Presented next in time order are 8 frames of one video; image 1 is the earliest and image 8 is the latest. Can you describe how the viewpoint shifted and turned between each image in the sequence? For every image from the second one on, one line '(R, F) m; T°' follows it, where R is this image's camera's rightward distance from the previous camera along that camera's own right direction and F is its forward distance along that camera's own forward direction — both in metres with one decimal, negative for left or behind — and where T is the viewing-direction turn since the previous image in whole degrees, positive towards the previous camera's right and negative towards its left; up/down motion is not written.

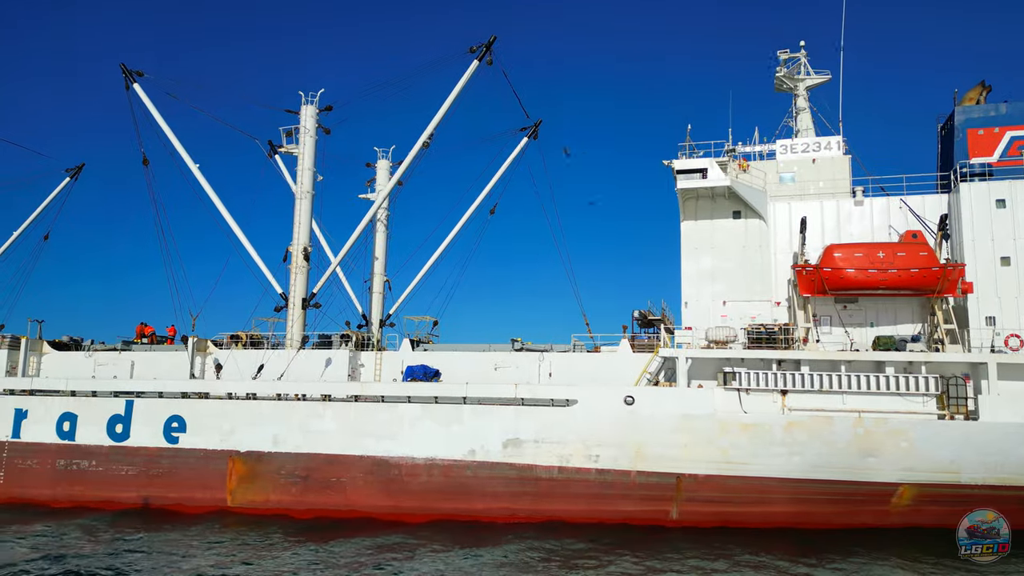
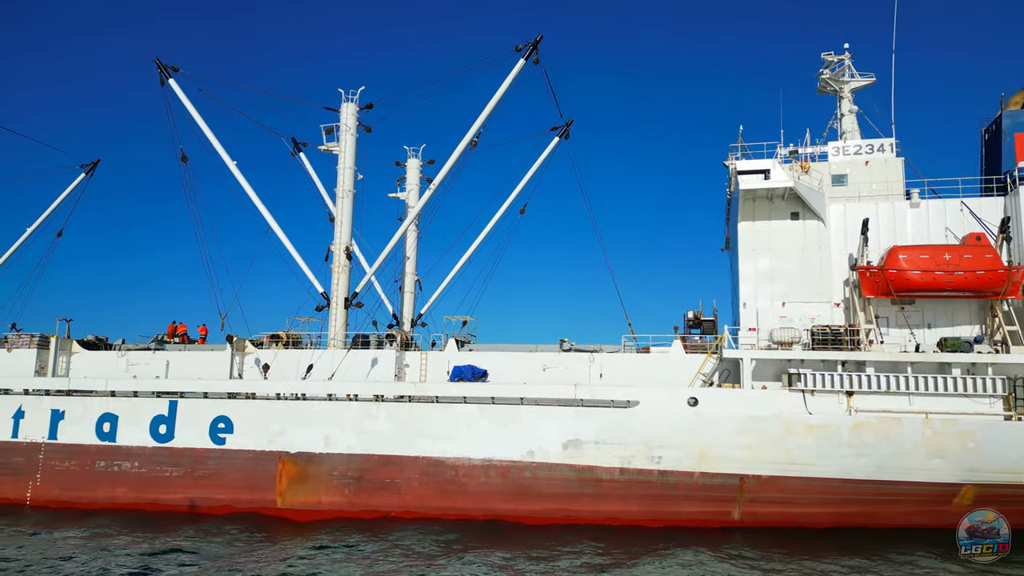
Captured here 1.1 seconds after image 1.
(-1.4, +0.1) m; +1°
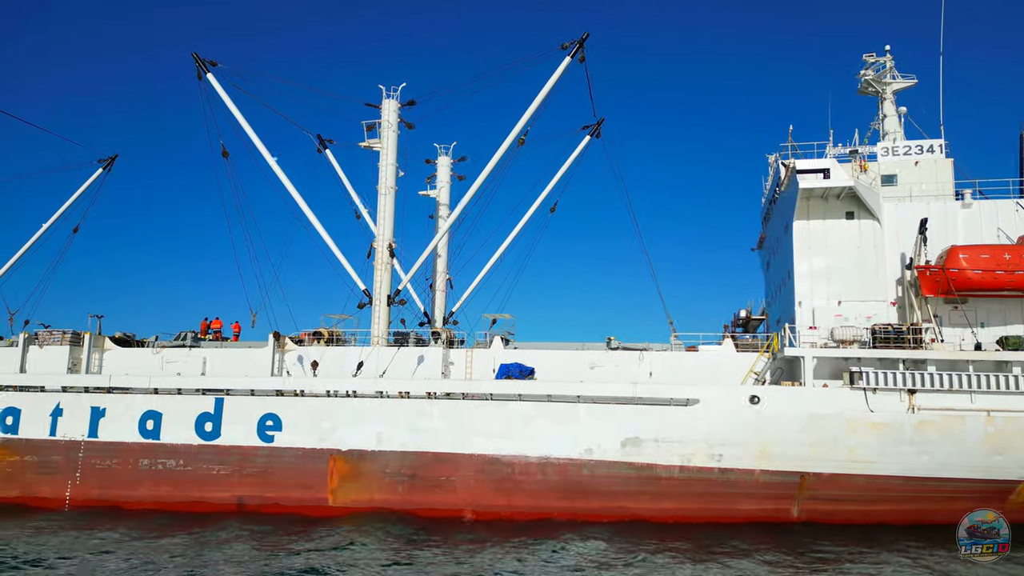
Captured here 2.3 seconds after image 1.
(-1.4, 0.0) m; +1°
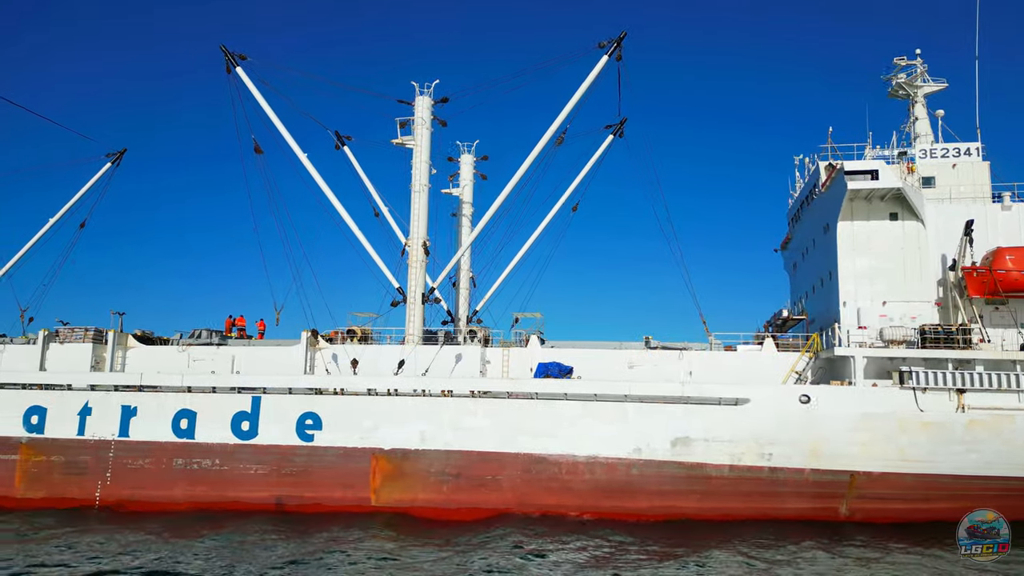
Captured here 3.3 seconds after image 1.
(-1.3, +0.1) m; +2°
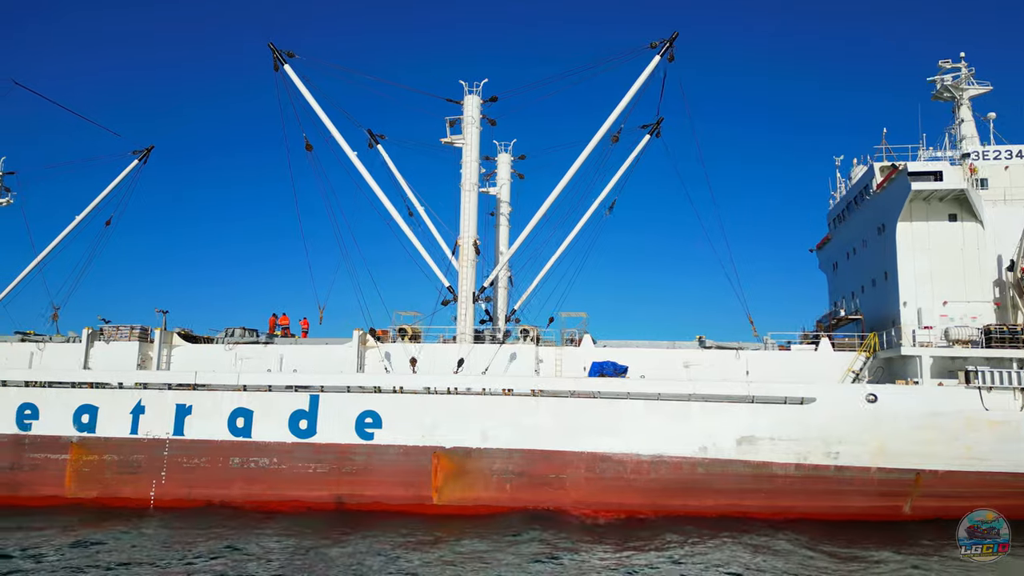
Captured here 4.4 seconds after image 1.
(-1.4, 0.0) m; +1°
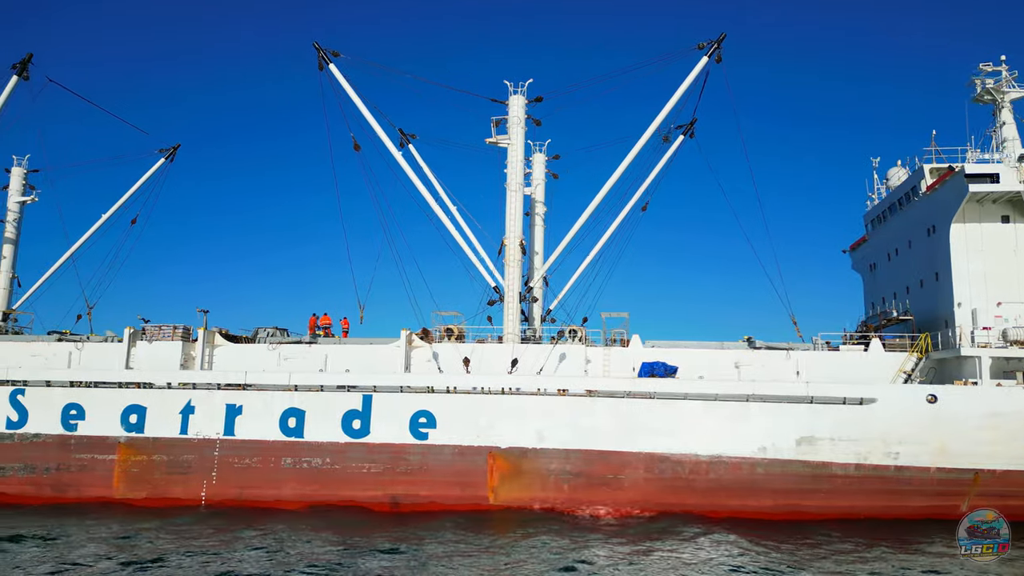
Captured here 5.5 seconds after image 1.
(-1.3, 0.0) m; +1°
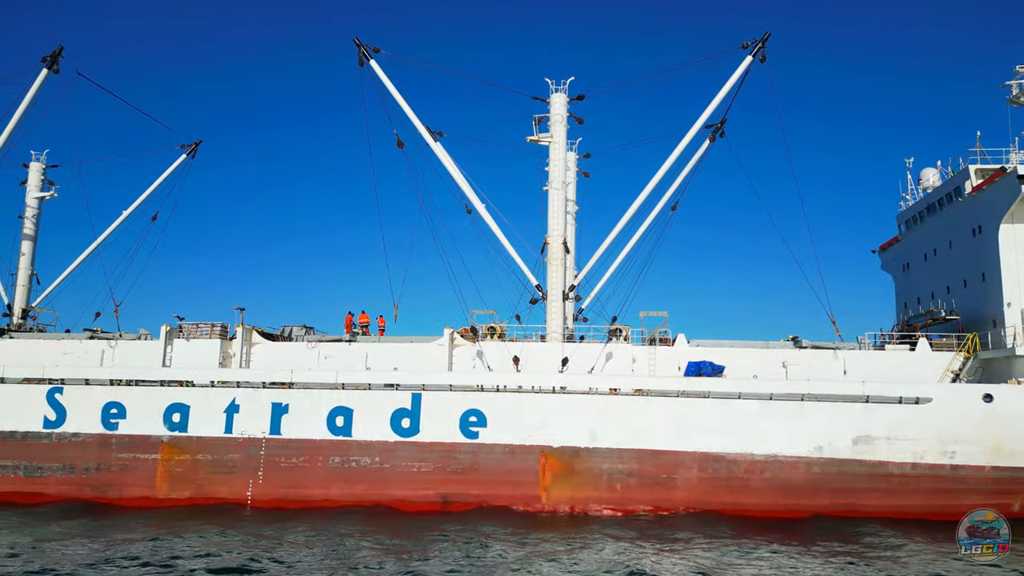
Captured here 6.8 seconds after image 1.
(-1.3, +0.1) m; +1°
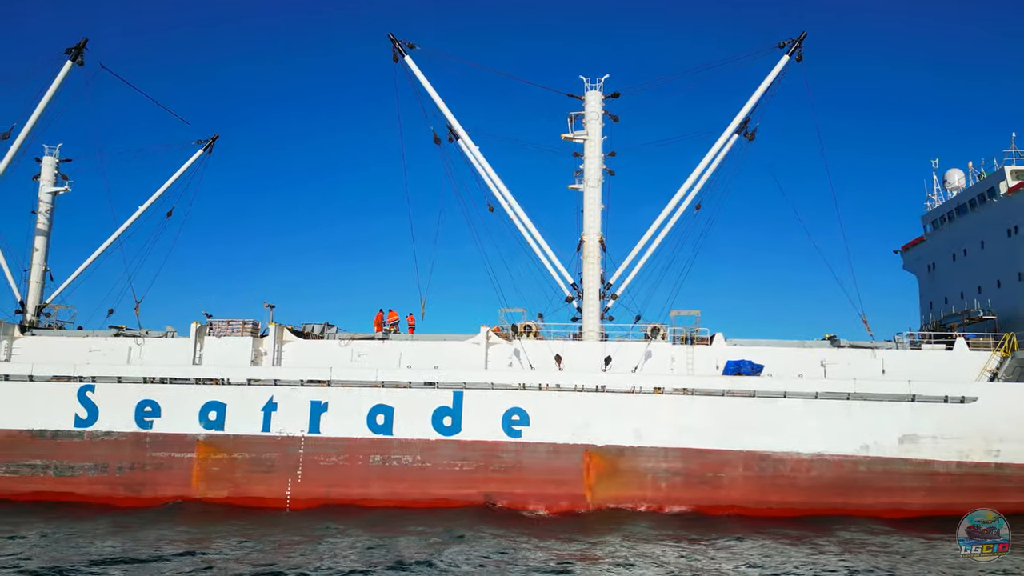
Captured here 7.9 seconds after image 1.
(-1.2, +0.1) m; +1°
